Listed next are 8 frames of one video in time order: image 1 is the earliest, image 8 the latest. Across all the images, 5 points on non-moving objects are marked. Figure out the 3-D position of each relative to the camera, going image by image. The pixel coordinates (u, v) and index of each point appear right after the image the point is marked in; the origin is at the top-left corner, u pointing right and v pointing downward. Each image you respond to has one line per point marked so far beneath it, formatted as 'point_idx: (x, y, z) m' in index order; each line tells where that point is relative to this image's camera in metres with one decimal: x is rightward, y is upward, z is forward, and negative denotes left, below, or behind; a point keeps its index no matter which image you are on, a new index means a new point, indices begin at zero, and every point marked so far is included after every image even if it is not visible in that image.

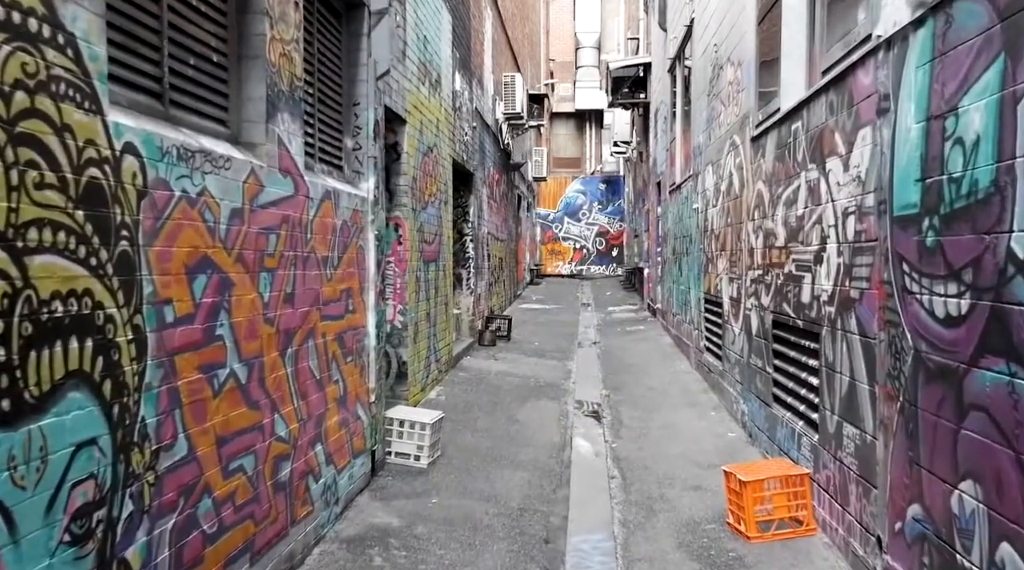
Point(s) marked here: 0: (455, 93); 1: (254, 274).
0: (-0.7, +2.4, +9.2) m
1: (-1.1, 0.0, +3.2) m
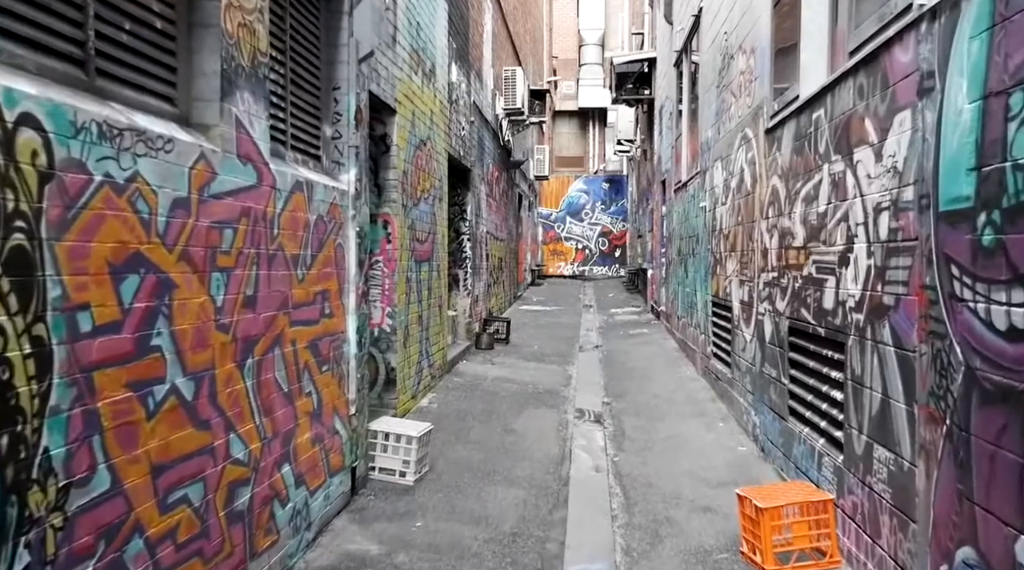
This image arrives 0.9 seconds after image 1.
0: (-0.7, +2.4, +8.8) m
1: (-1.2, 0.0, +2.8) m
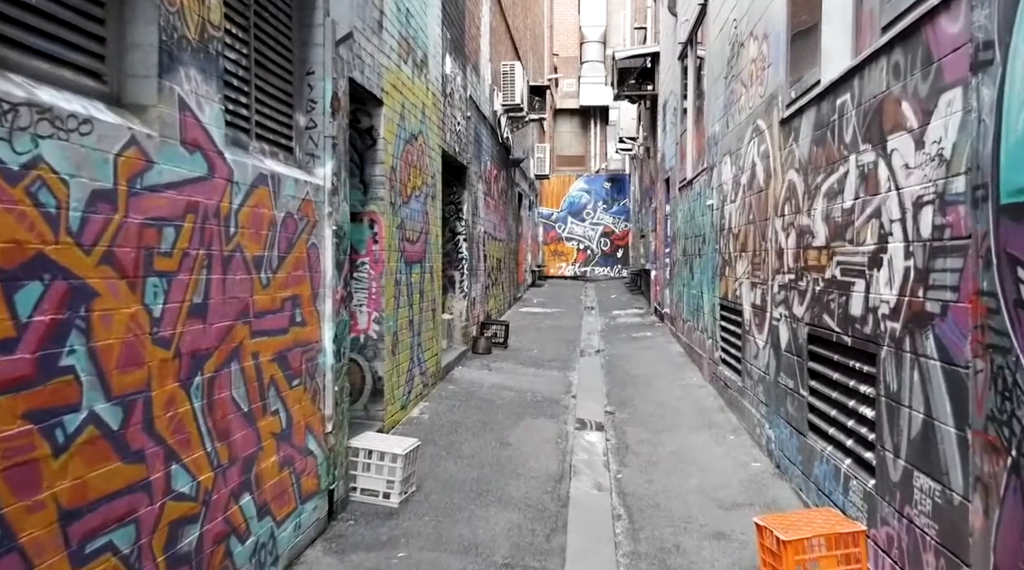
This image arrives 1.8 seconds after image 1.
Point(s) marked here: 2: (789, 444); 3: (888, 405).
0: (-0.8, +2.4, +8.4) m
1: (-1.2, 0.0, +2.3) m
2: (+1.9, -1.1, +4.9) m
3: (+1.7, -0.5, +3.3) m
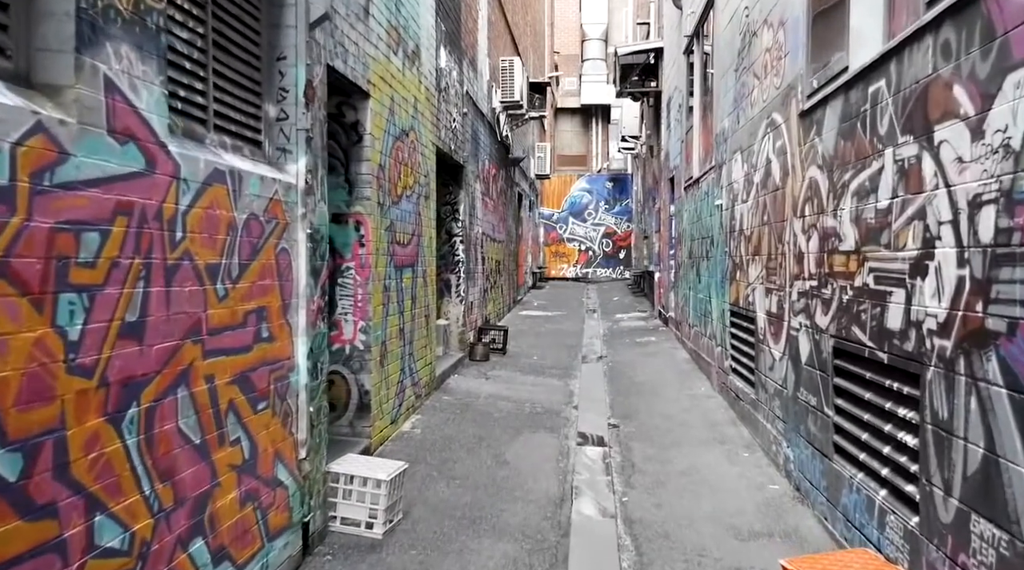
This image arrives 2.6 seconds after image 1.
0: (-0.8, +2.3, +8.0) m
1: (-1.2, 0.0, +1.9) m
2: (+1.8, -1.1, +4.5) m
3: (+1.7, -0.6, +2.9) m
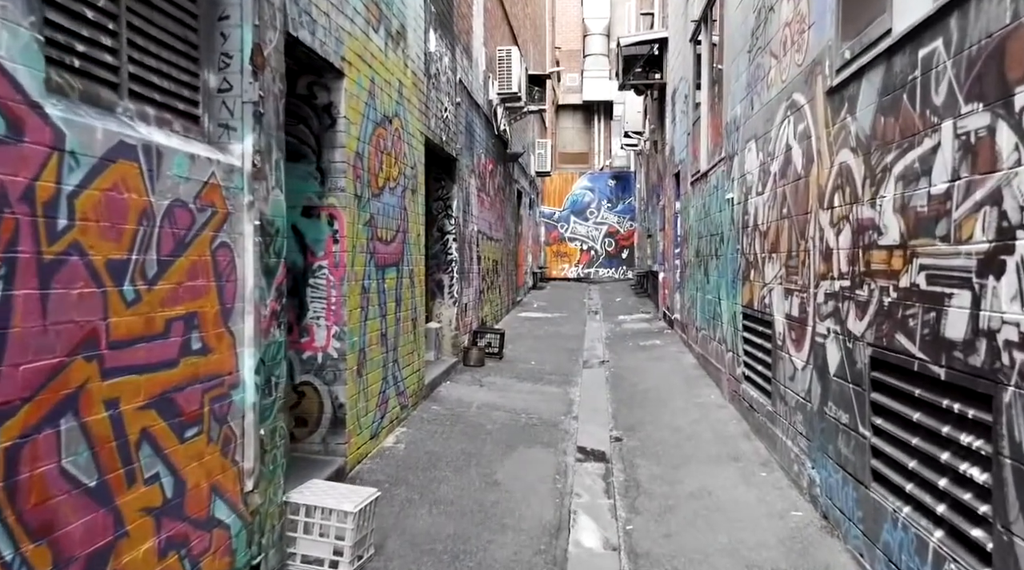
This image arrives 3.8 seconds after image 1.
0: (-0.8, +2.3, +7.4) m
1: (-1.3, 0.0, +1.4) m
2: (+1.8, -1.1, +3.9) m
3: (+1.6, -0.6, +2.3) m
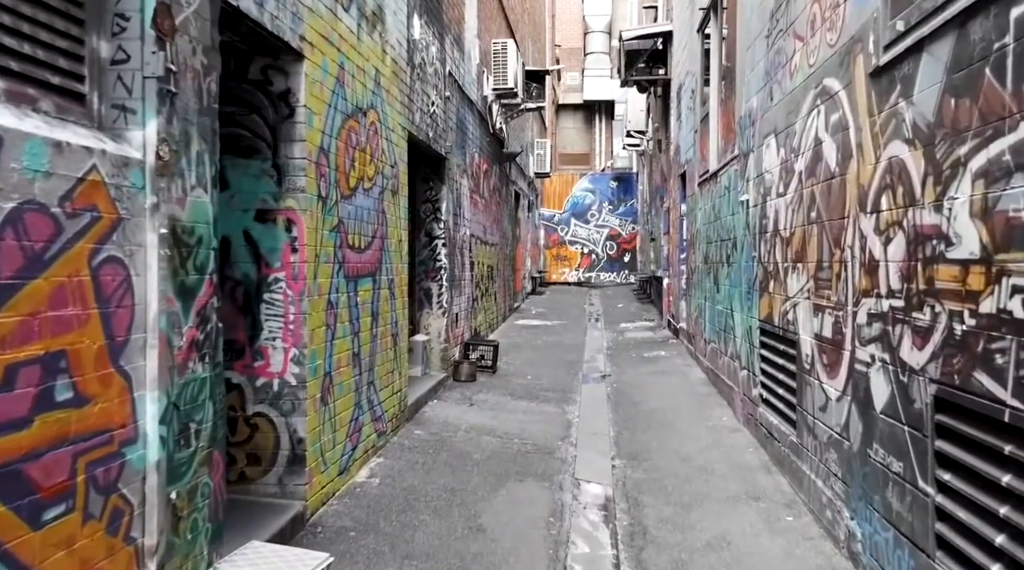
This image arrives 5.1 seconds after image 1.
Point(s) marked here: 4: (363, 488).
0: (-0.9, +2.2, +6.7) m
1: (-1.4, -0.1, +0.7) m
2: (+1.7, -1.2, +3.3) m
3: (+1.5, -0.7, +1.6) m
4: (-1.0, -1.3, +4.8) m
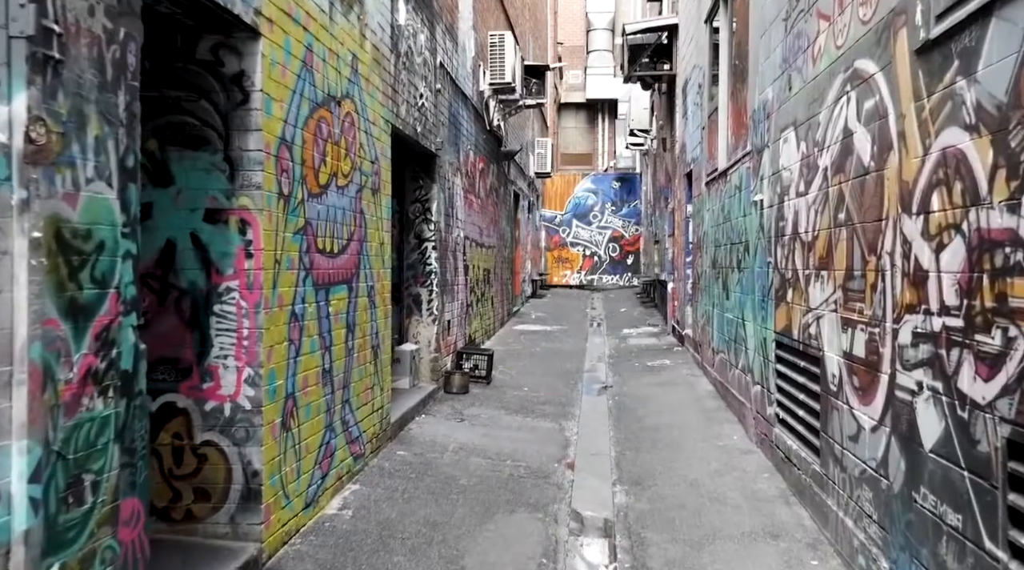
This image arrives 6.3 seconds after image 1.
0: (-1.0, +2.2, +6.2) m
1: (-1.5, -0.2, +0.2) m
2: (+1.6, -1.3, +2.7) m
3: (+1.4, -0.7, +1.1) m
4: (-1.1, -1.4, +4.3) m
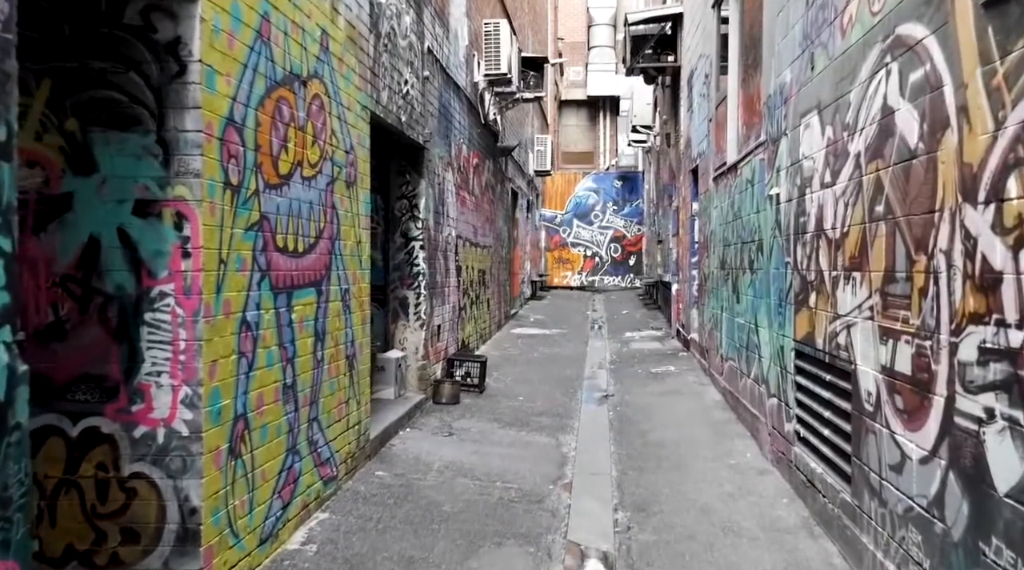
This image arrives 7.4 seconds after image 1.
0: (-1.0, +2.1, +5.7) m
1: (-1.6, -0.2, -0.4) m
2: (+1.5, -1.3, +2.2) m
3: (+1.4, -0.7, +0.5) m
4: (-1.1, -1.4, +3.8) m
